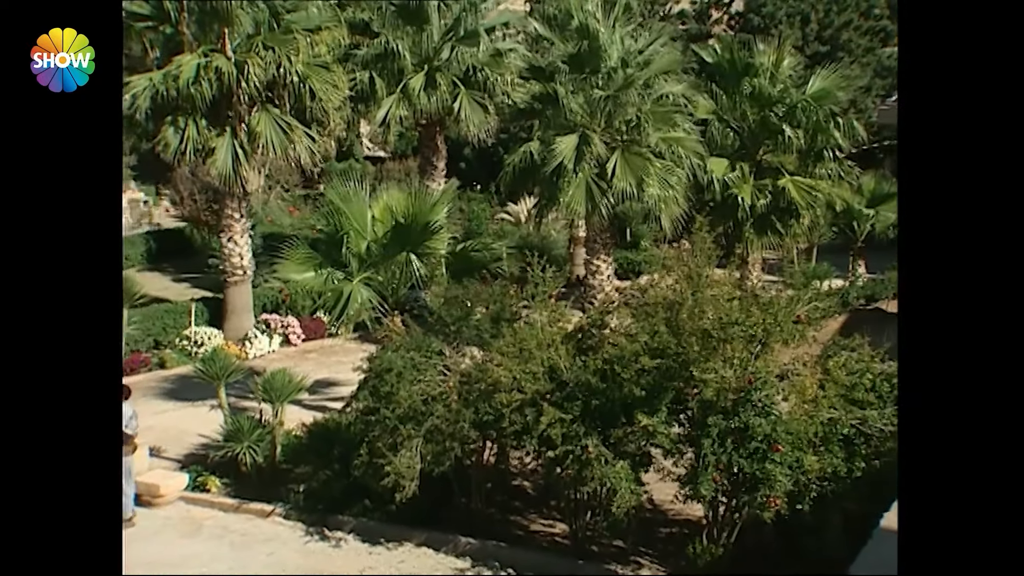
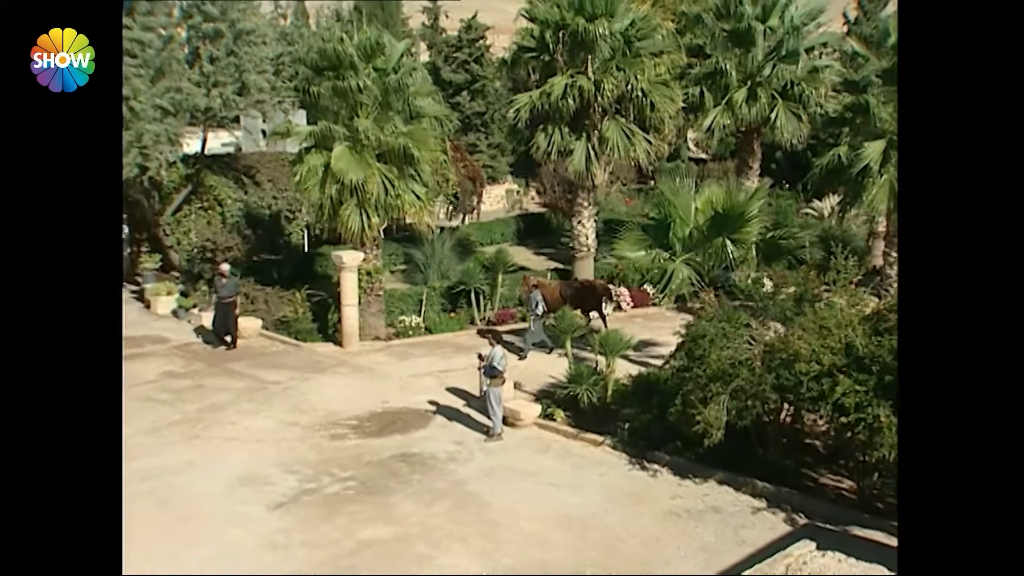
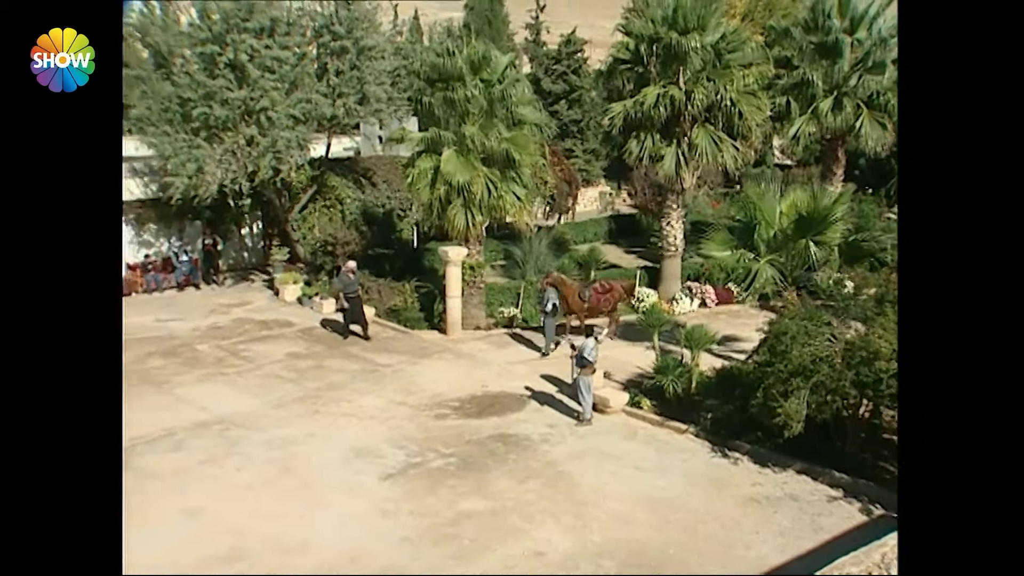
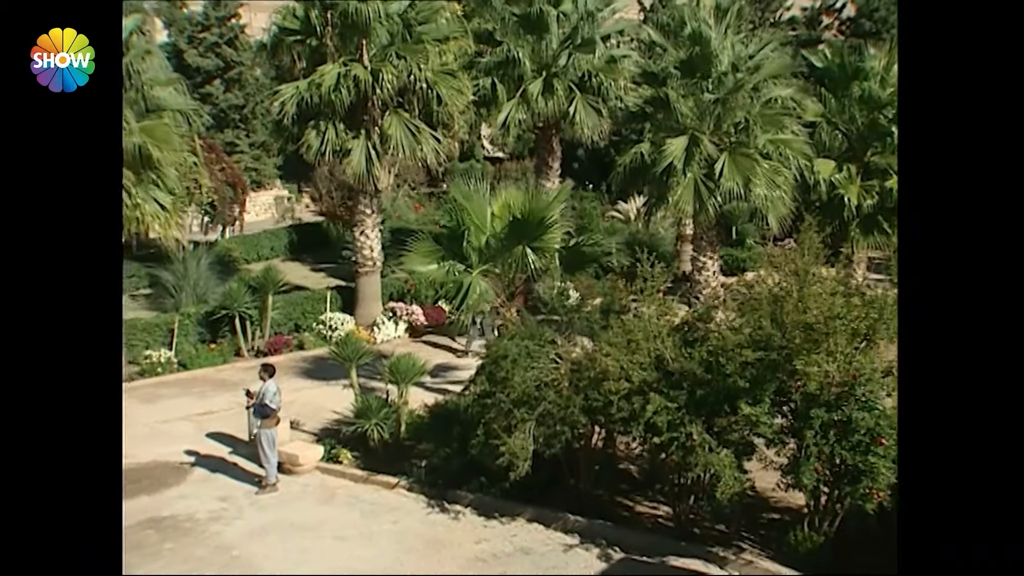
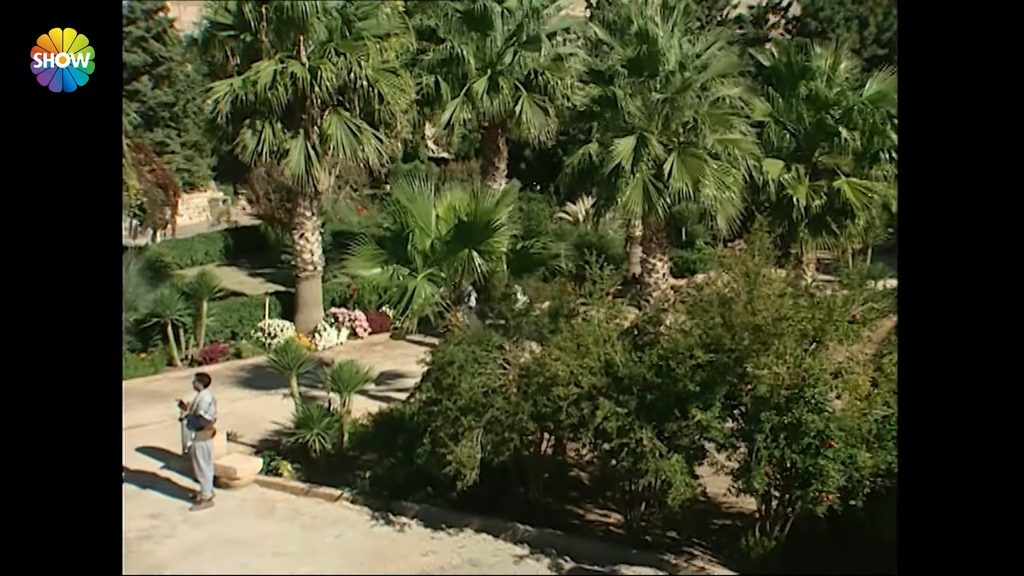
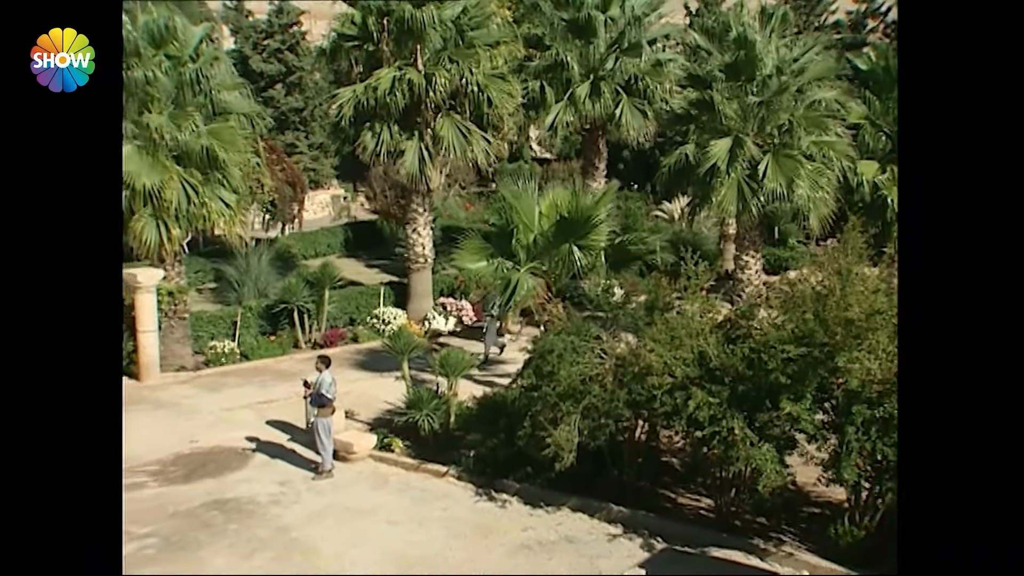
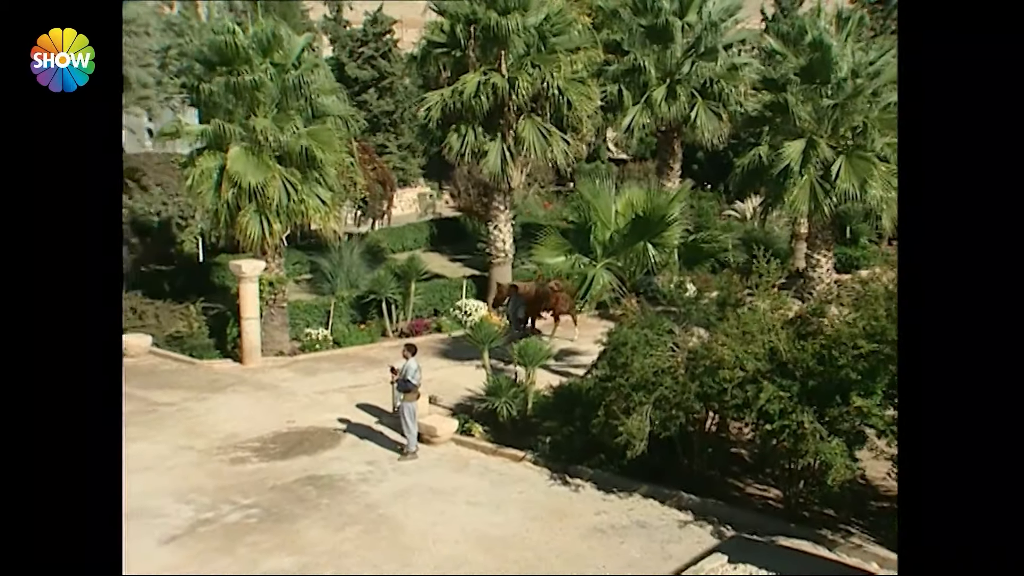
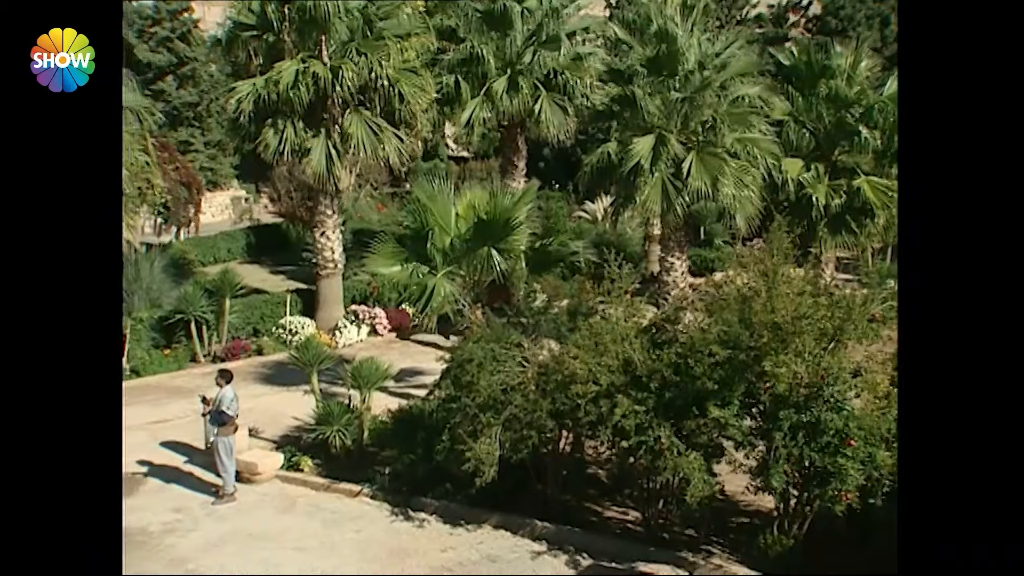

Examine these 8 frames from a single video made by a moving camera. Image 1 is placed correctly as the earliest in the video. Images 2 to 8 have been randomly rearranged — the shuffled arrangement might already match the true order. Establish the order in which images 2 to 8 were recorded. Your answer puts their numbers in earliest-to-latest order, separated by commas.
5, 8, 4, 6, 7, 2, 3
